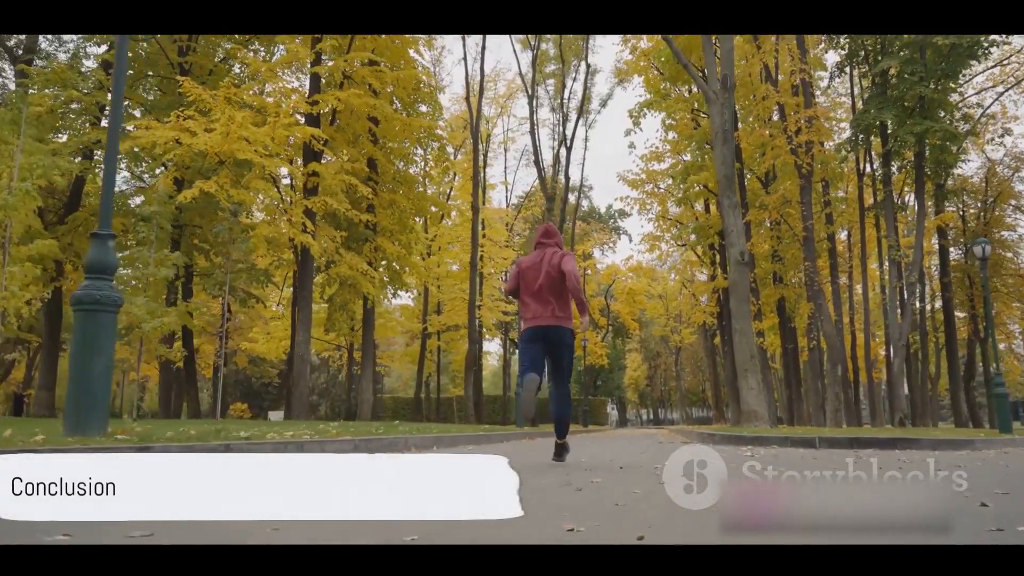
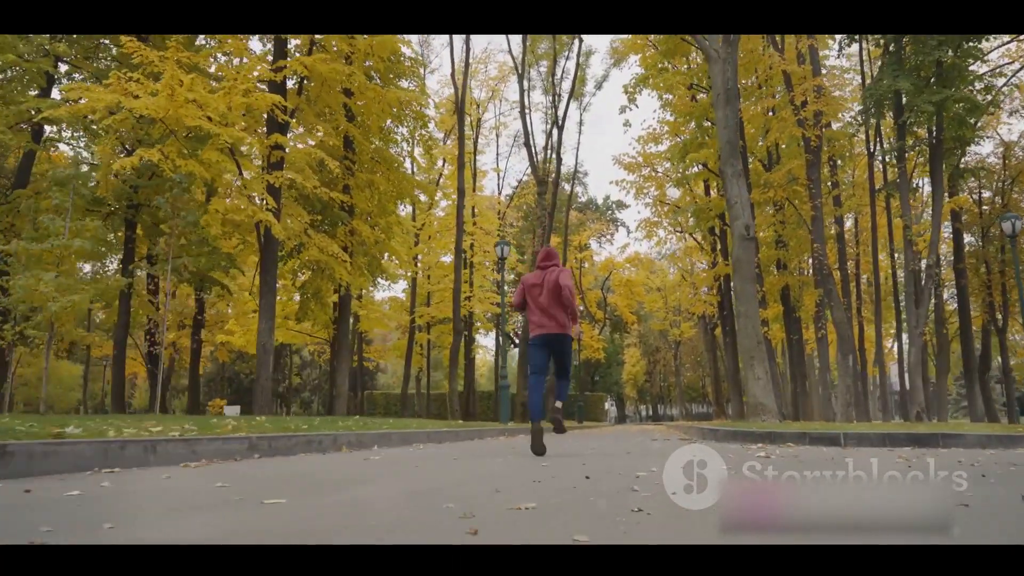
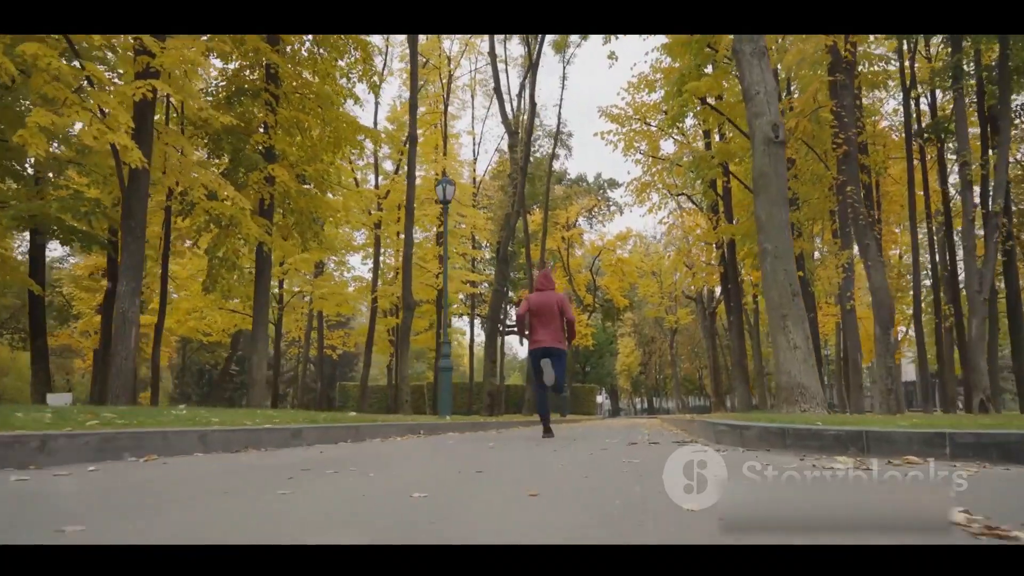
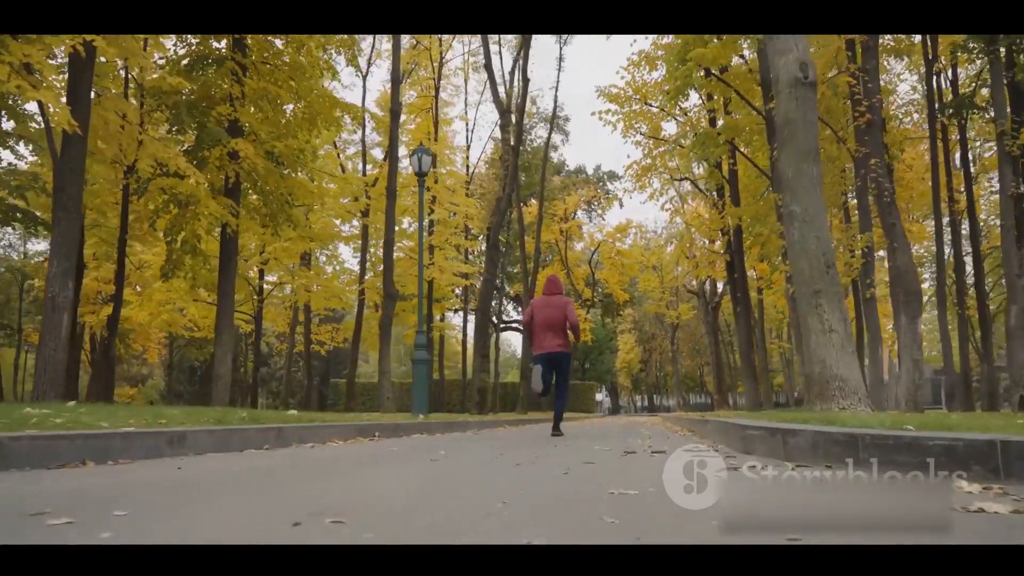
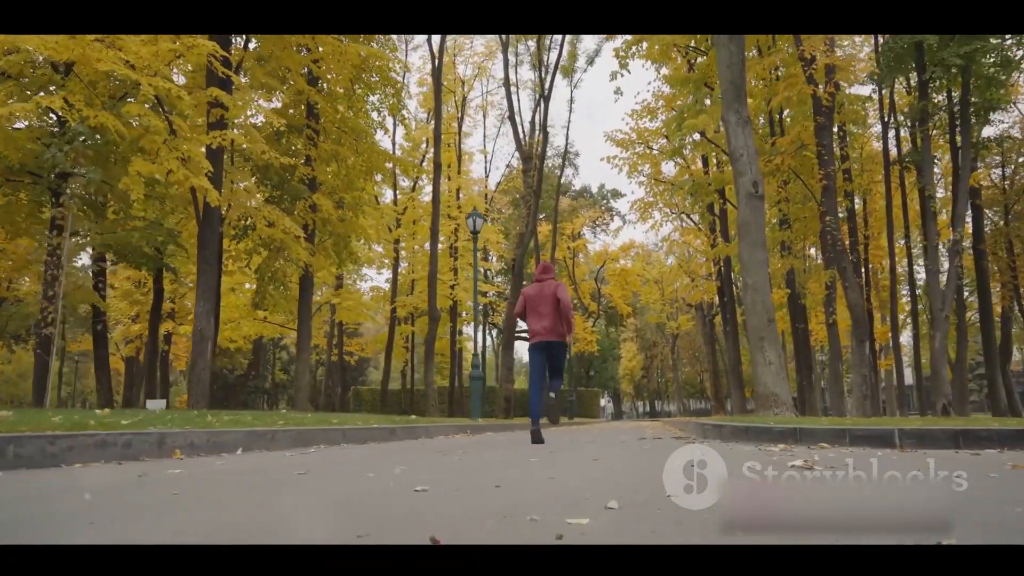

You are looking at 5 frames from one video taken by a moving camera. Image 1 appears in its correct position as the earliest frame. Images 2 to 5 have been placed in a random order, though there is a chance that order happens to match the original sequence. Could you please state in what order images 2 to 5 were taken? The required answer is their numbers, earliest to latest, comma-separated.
2, 5, 3, 4
